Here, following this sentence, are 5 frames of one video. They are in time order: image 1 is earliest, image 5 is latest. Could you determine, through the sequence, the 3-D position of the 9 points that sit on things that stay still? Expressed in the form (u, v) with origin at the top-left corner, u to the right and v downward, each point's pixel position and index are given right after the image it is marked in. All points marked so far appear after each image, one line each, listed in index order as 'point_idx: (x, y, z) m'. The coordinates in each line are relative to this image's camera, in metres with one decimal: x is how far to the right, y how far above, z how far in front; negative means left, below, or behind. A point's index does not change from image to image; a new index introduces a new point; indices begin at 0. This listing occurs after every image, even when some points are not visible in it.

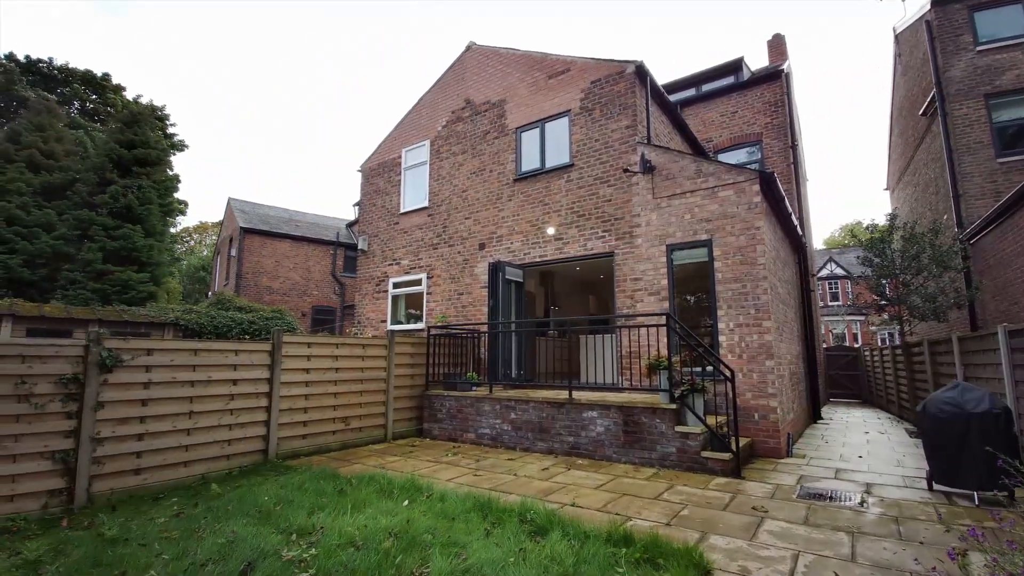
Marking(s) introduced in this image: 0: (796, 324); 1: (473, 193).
0: (+5.1, -0.7, +8.4) m
1: (-0.8, +1.9, +9.2) m
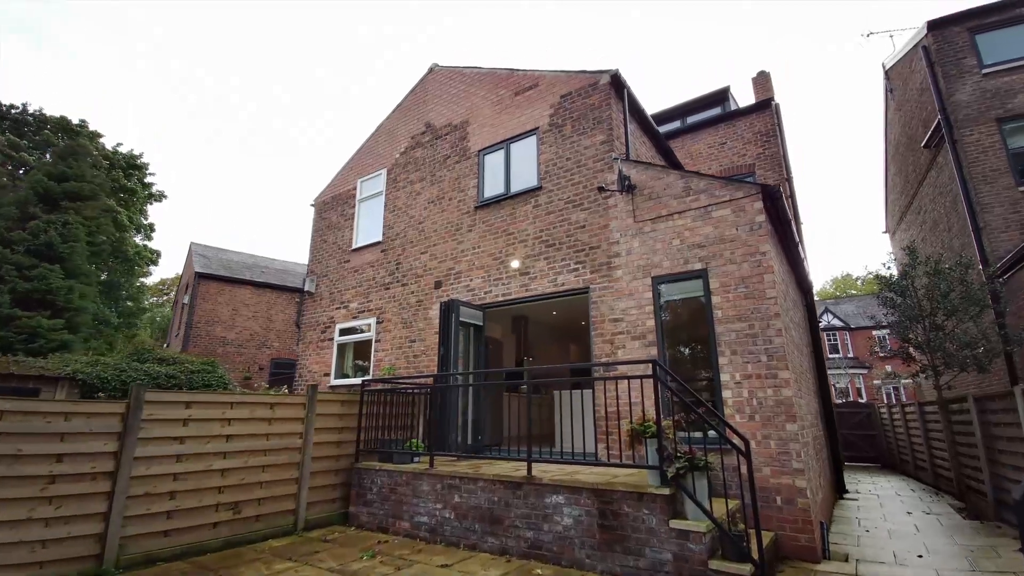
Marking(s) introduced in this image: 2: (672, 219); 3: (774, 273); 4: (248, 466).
0: (+4.5, -1.3, +7.0) m
1: (-1.4, +1.1, +8.0) m
2: (+1.9, +0.8, +5.6) m
3: (+2.7, +0.2, +4.9) m
4: (-2.9, -1.9, +5.2) m
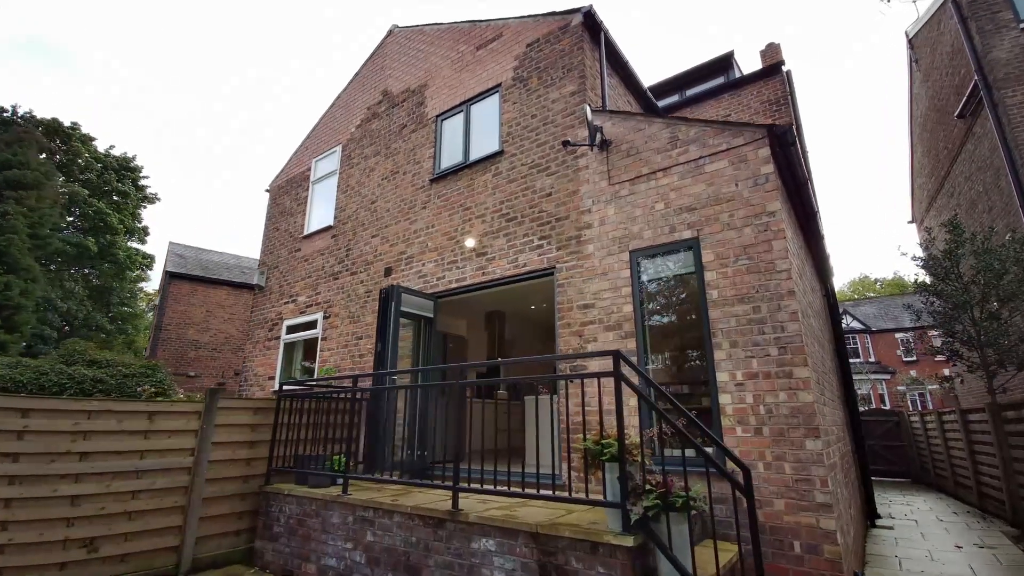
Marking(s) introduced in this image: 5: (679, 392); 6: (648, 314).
0: (+3.9, -1.1, +5.8) m
1: (-1.9, +1.2, +6.9) m
2: (+1.3, +1.0, +4.5) m
3: (+2.1, +0.4, +3.7) m
4: (-3.4, -1.8, +4.1) m
5: (+1.4, -0.9, +4.0) m
6: (+1.3, -0.3, +4.3) m
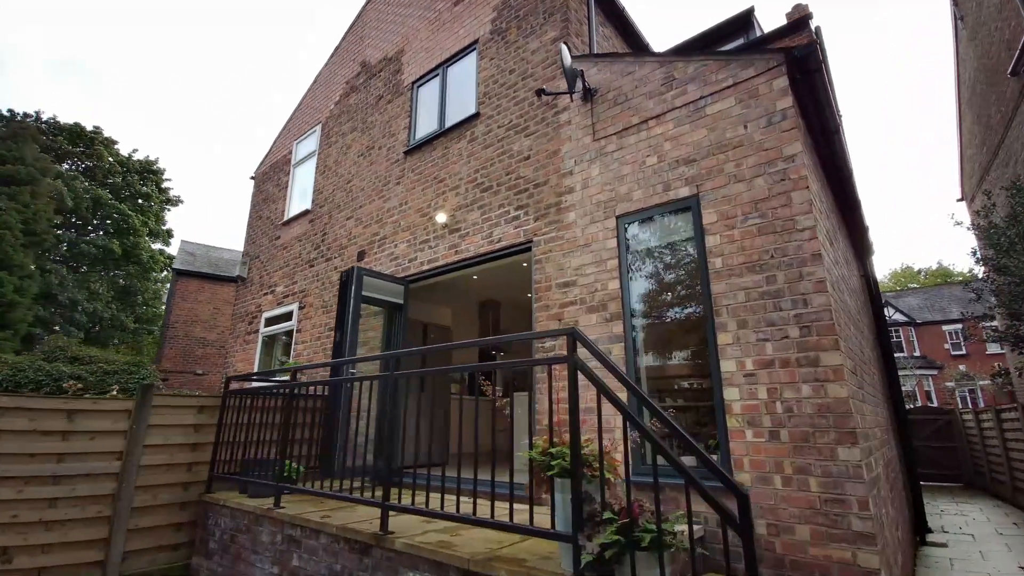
0: (+3.7, -0.9, +4.9) m
1: (-2.1, +1.4, +6.3) m
2: (+1.0, +1.3, +3.7) m
3: (+1.8, +0.6, +2.9) m
4: (-3.7, -1.6, +3.6) m
5: (+1.1, -0.7, +3.2) m
6: (+1.0, 0.0, +3.5) m
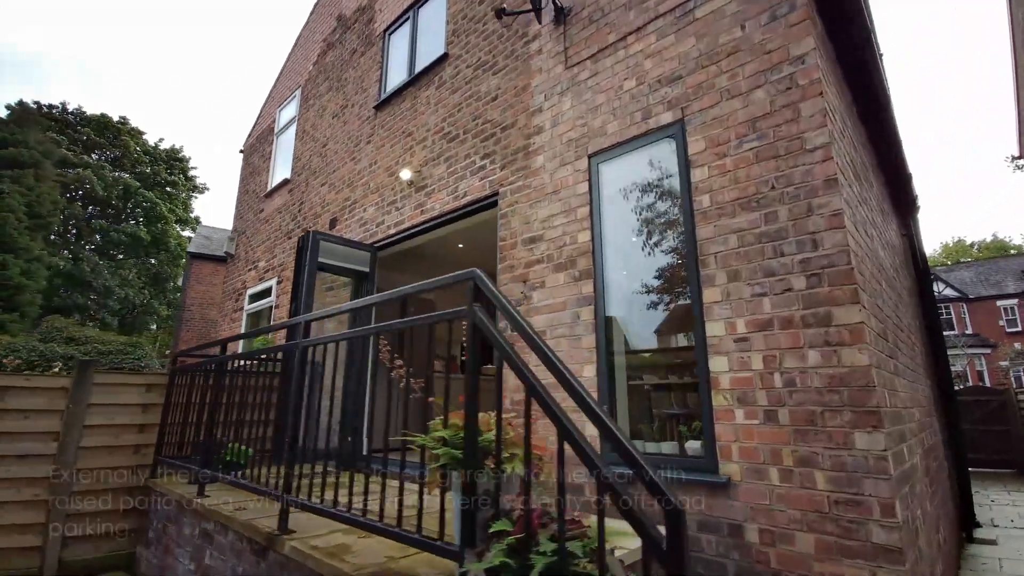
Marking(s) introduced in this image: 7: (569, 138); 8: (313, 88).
0: (+3.5, -0.5, +4.1) m
1: (-2.2, +1.8, +5.8) m
2: (+0.7, +1.6, +3.0) m
3: (+1.5, +0.9, +2.2) m
4: (-4.0, -1.4, +3.3) m
5: (+0.8, -0.4, +2.6) m
6: (+0.7, +0.2, +2.9) m
7: (+0.4, +1.0, +3.2) m
8: (-2.8, +2.8, +6.6) m
